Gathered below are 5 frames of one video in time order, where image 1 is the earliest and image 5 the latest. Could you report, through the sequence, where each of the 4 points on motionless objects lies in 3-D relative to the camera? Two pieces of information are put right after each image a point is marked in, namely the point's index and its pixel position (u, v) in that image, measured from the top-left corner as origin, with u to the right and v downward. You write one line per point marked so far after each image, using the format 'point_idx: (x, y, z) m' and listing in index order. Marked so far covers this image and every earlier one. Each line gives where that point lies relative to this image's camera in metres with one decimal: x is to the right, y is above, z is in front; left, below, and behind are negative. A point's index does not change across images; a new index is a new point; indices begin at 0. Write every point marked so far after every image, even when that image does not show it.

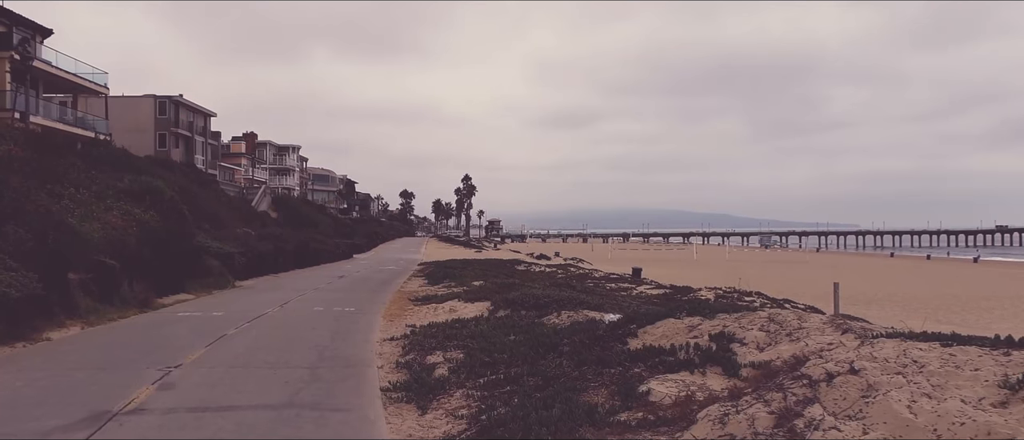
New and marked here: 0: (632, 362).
0: (+1.0, -1.2, +6.7) m
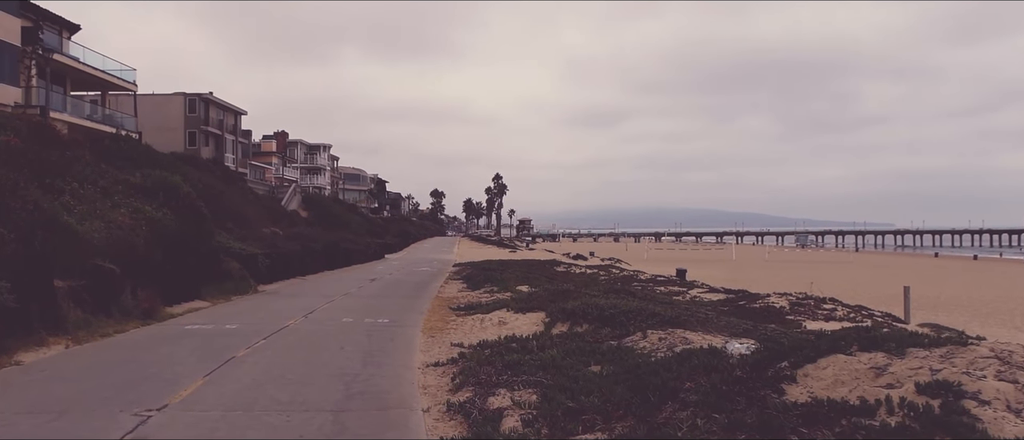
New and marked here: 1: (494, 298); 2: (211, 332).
0: (+1.7, -1.2, +4.4) m
1: (-0.4, -1.7, +17.0) m
2: (-4.6, -1.7, +11.9) m
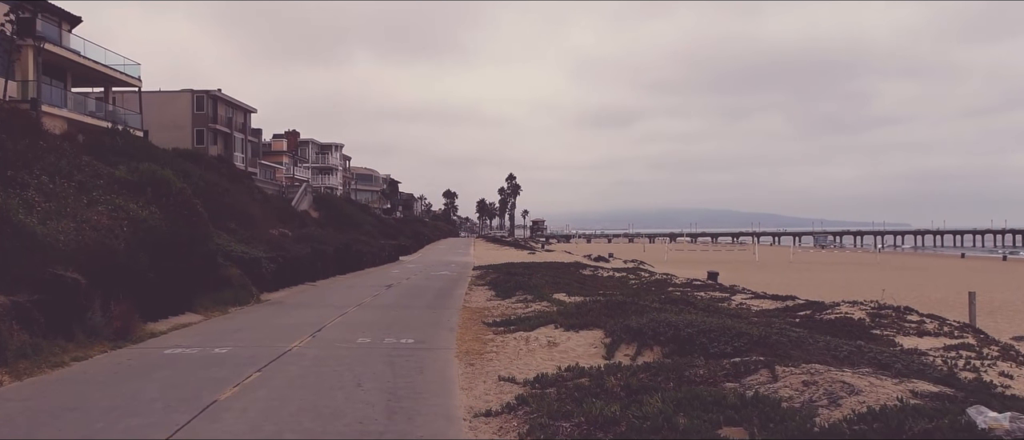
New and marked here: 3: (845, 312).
0: (+2.3, -1.2, +2.0) m
1: (+0.4, -1.7, +14.6) m
2: (-3.9, -1.7, +9.6) m
3: (+7.7, -2.1, +17.9) m
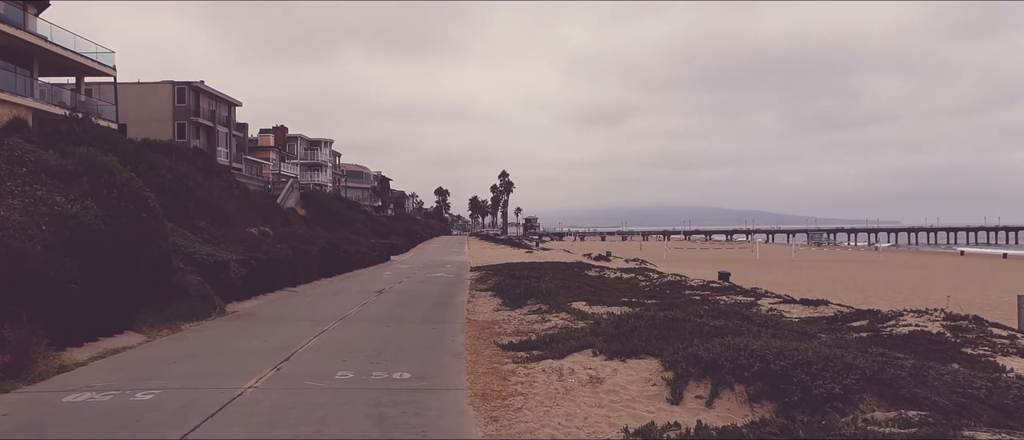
0: (+2.7, -1.1, -0.7) m
1: (+0.7, -1.7, +11.9) m
2: (-3.6, -1.7, +6.8) m
3: (+7.9, -2.0, +15.3) m
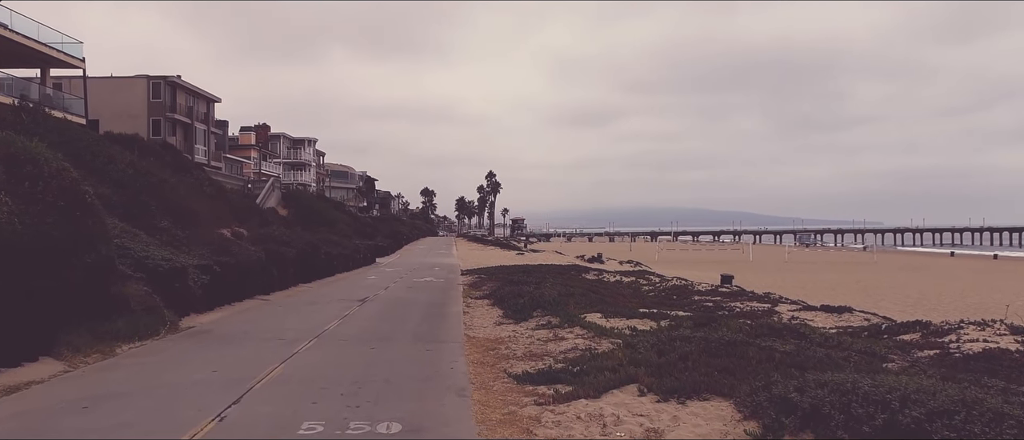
0: (+3.1, -1.1, -2.8) m
1: (+0.8, -1.6, +9.8) m
2: (-3.3, -1.6, +4.6) m
3: (+8.0, -2.0, +13.3) m
